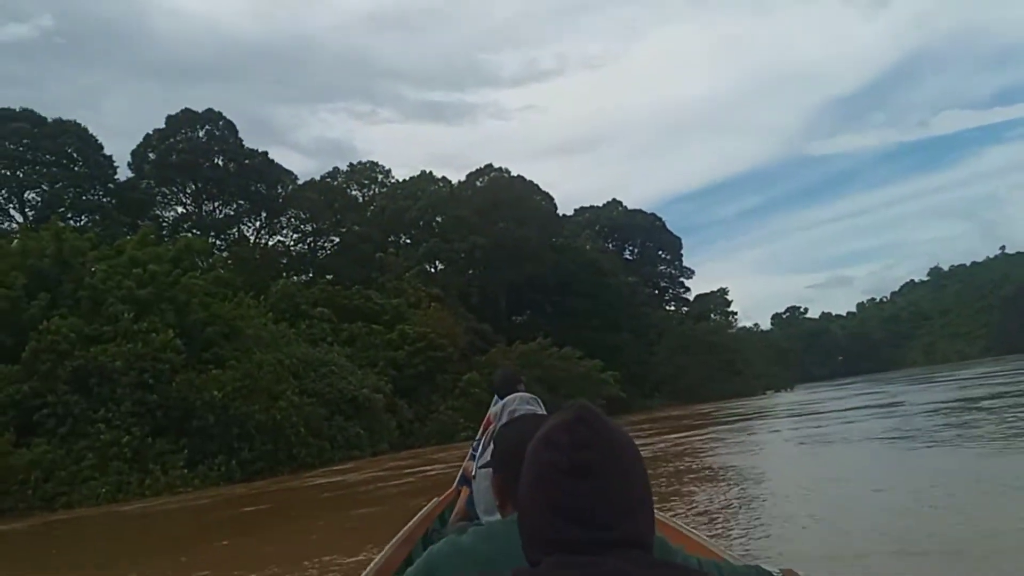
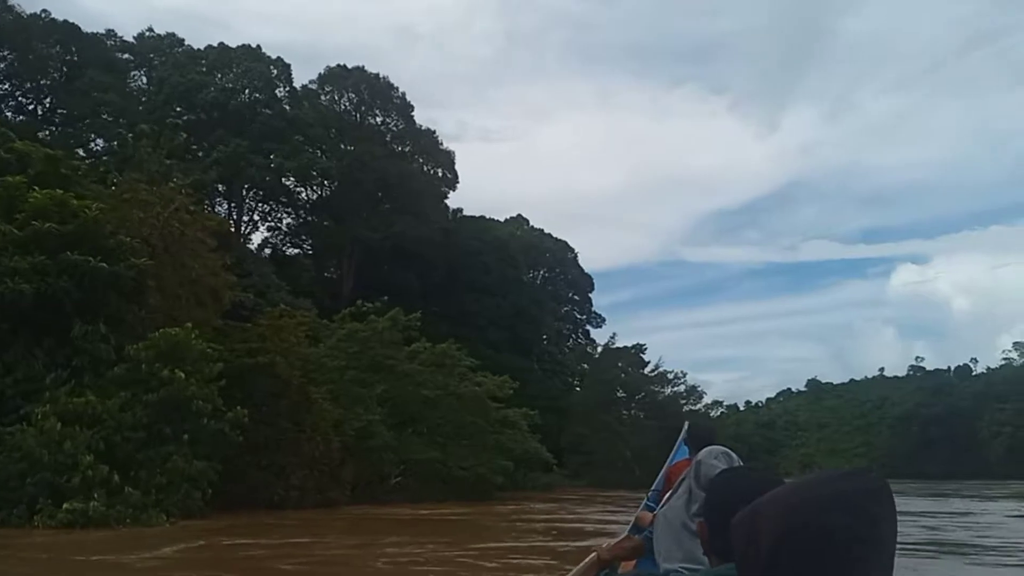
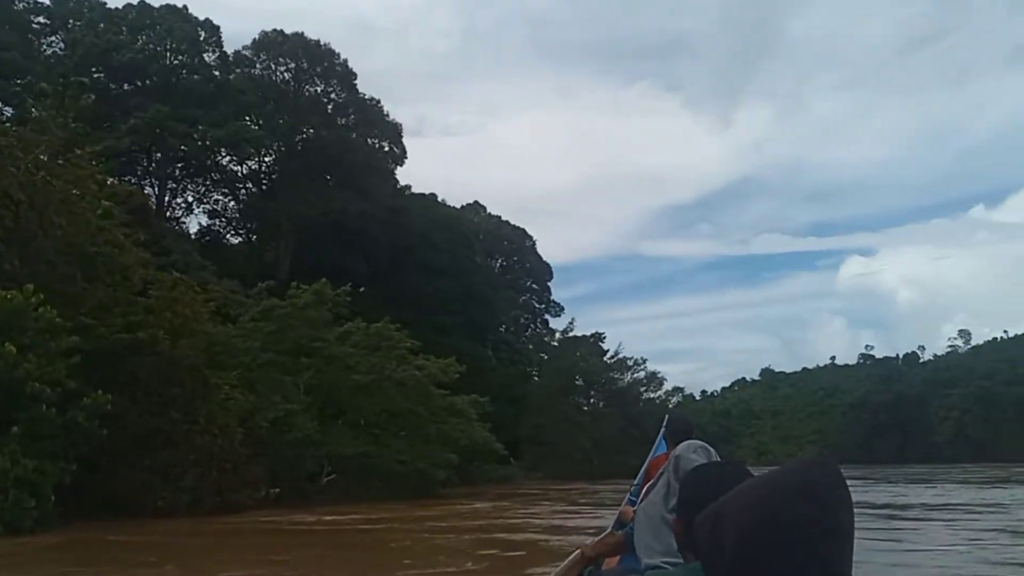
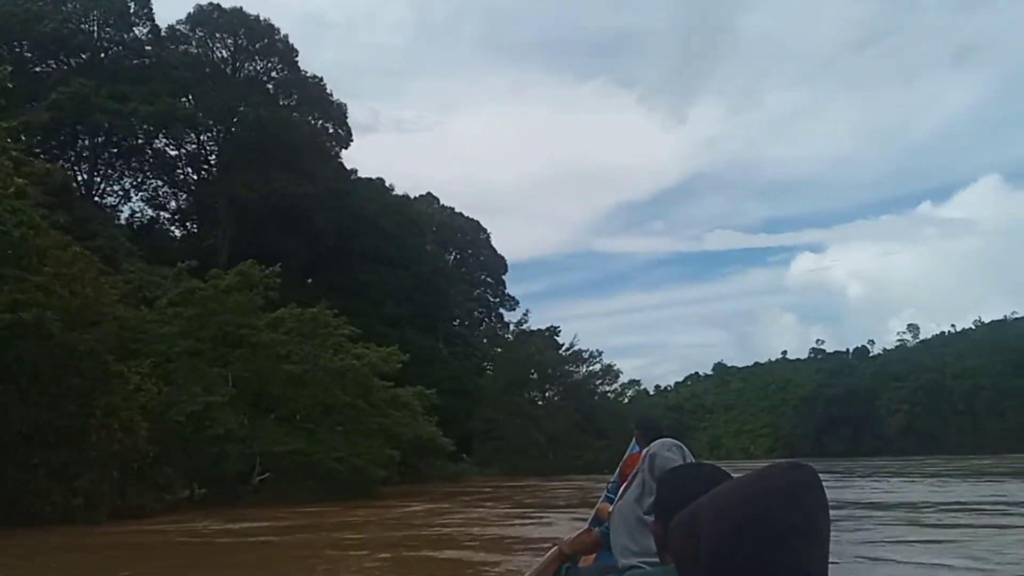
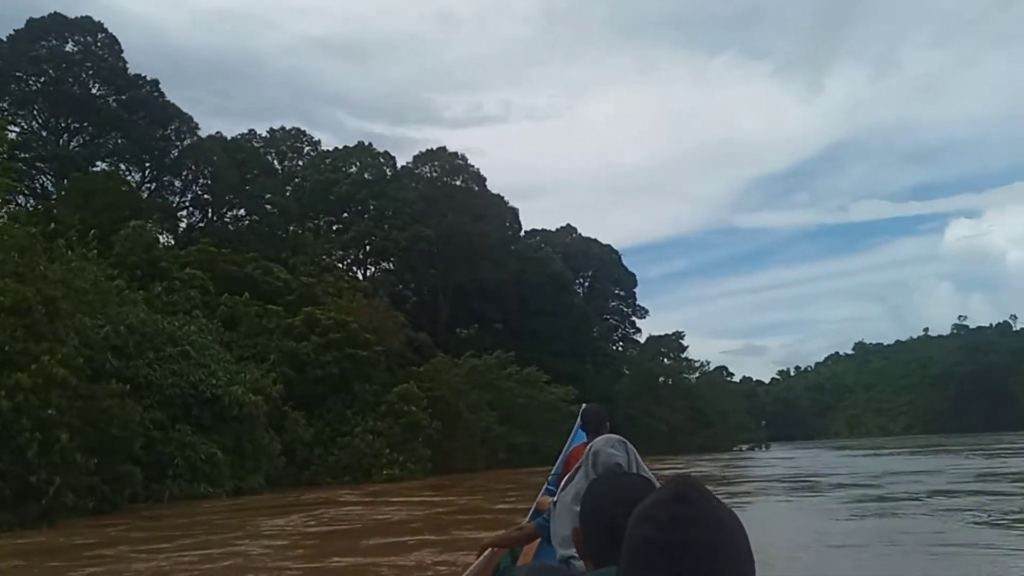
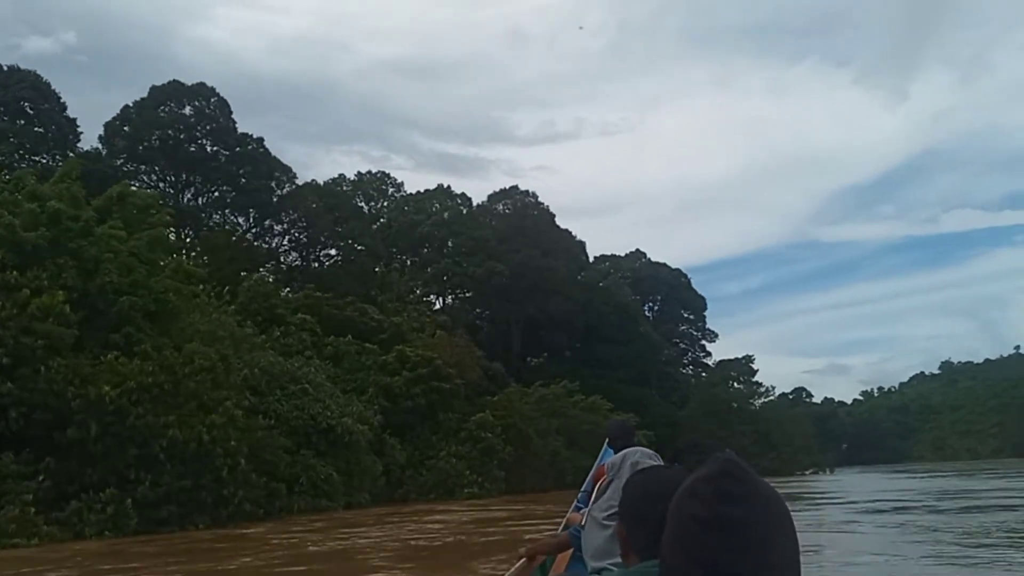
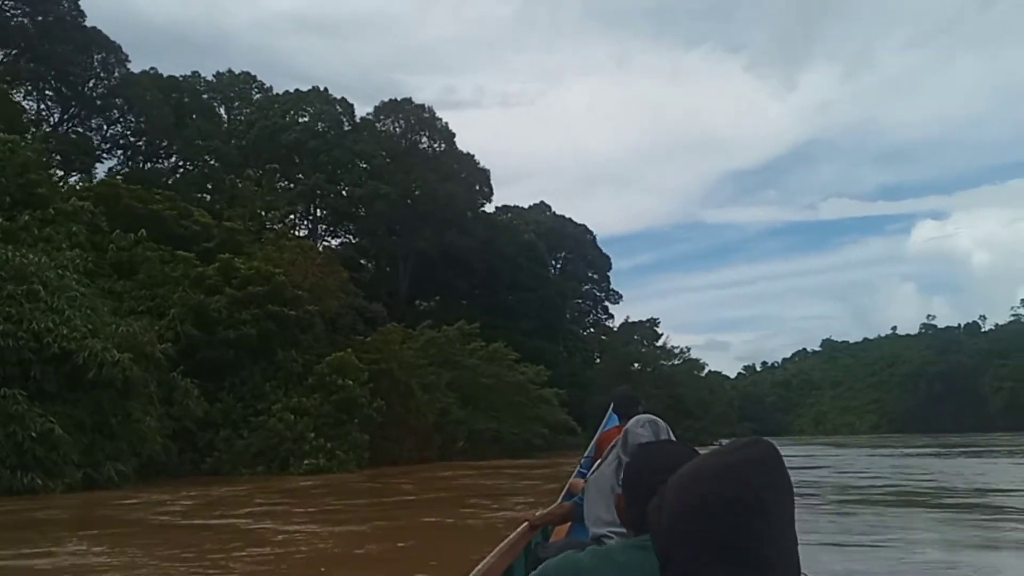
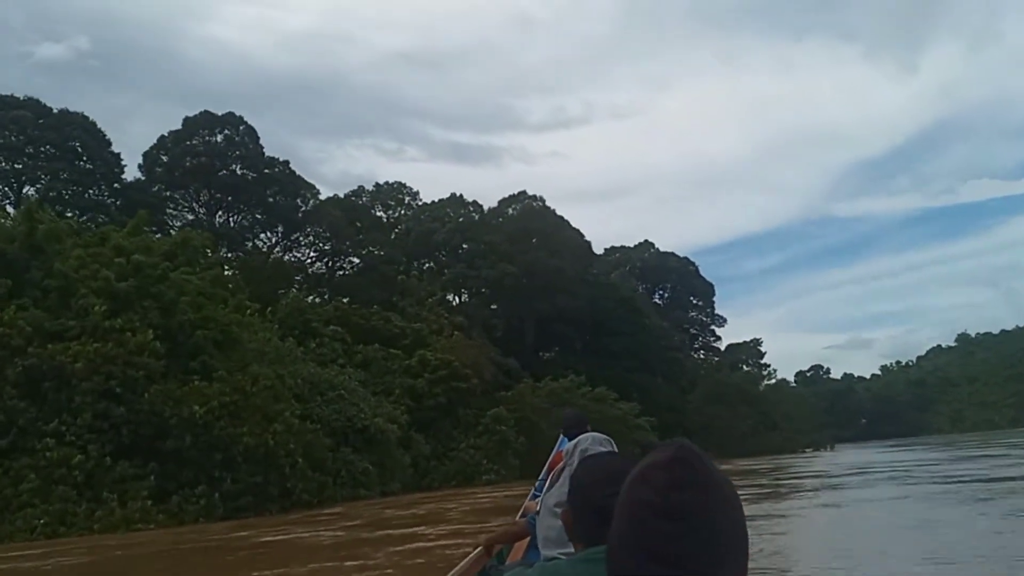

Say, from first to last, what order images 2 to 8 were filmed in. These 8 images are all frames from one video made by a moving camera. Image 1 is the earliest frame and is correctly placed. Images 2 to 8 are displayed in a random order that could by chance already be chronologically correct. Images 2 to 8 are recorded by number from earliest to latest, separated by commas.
8, 6, 5, 7, 2, 3, 4
